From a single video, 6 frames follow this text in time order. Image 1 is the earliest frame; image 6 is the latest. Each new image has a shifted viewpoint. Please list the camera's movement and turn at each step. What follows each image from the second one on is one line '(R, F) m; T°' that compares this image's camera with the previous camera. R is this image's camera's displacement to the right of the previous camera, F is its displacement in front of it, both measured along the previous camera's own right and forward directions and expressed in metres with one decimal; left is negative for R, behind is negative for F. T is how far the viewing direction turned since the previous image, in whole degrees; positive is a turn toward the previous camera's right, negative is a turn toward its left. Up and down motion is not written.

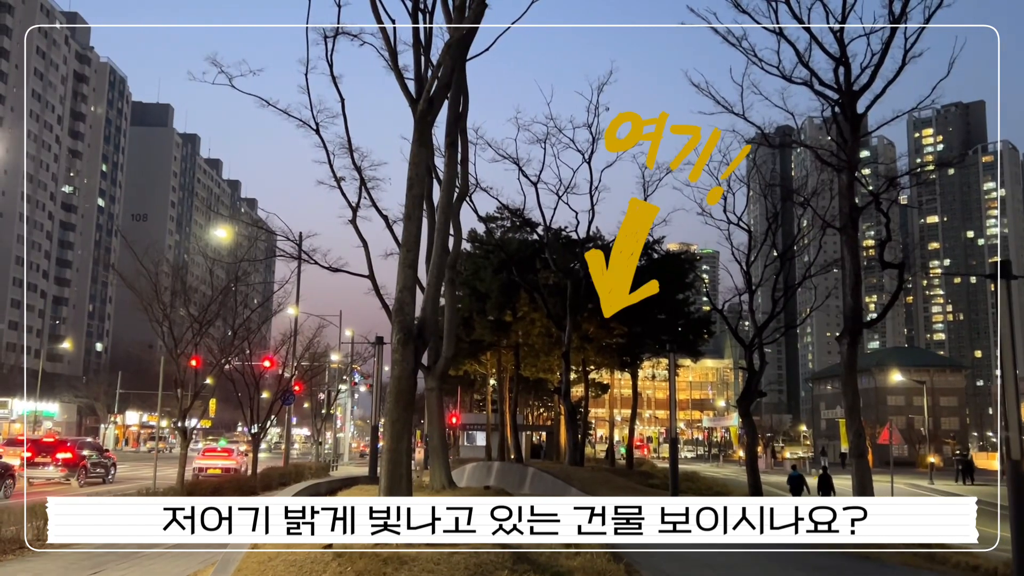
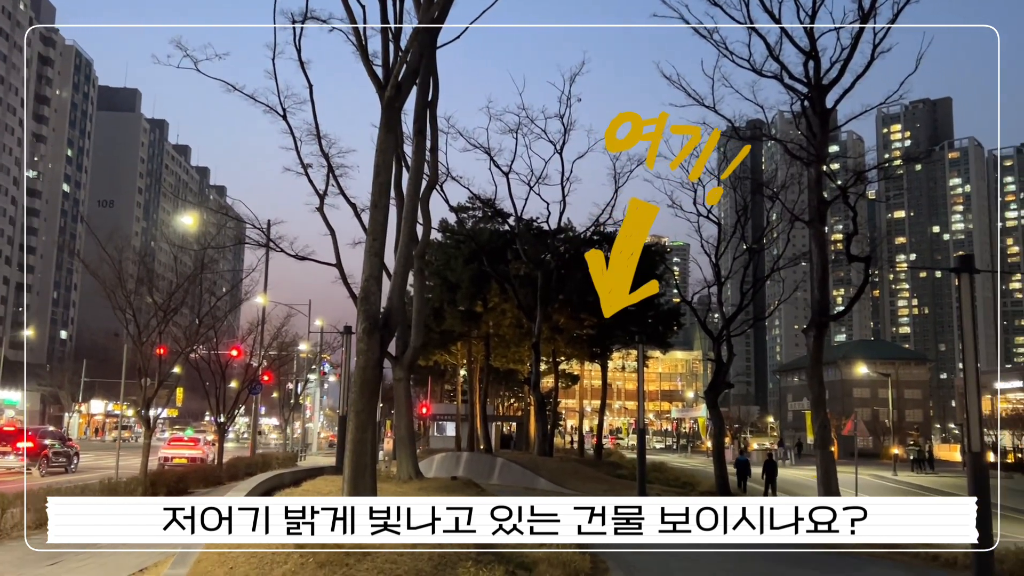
(0.0, +0.1) m; +2°
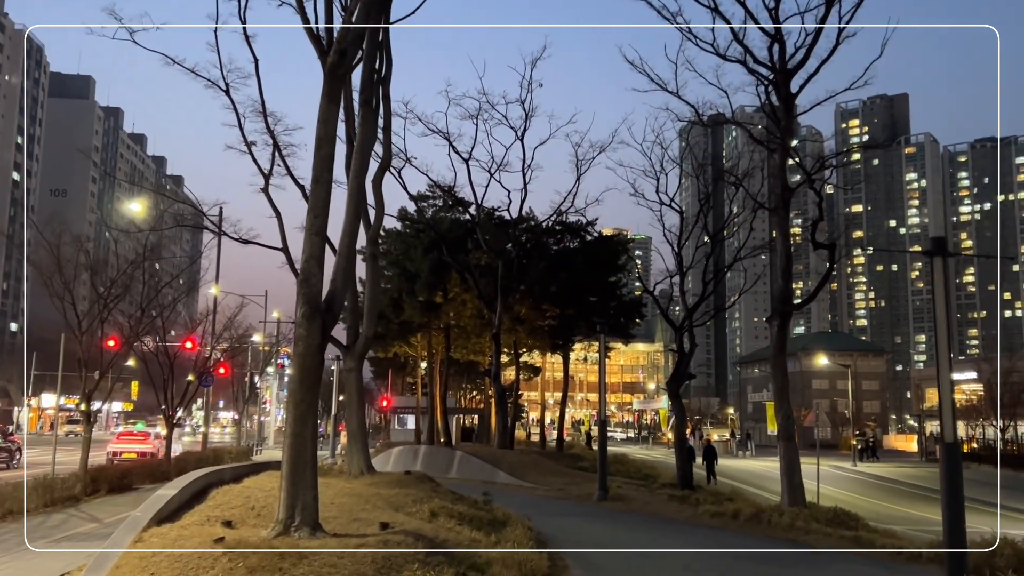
(+0.1, +0.5) m; +3°
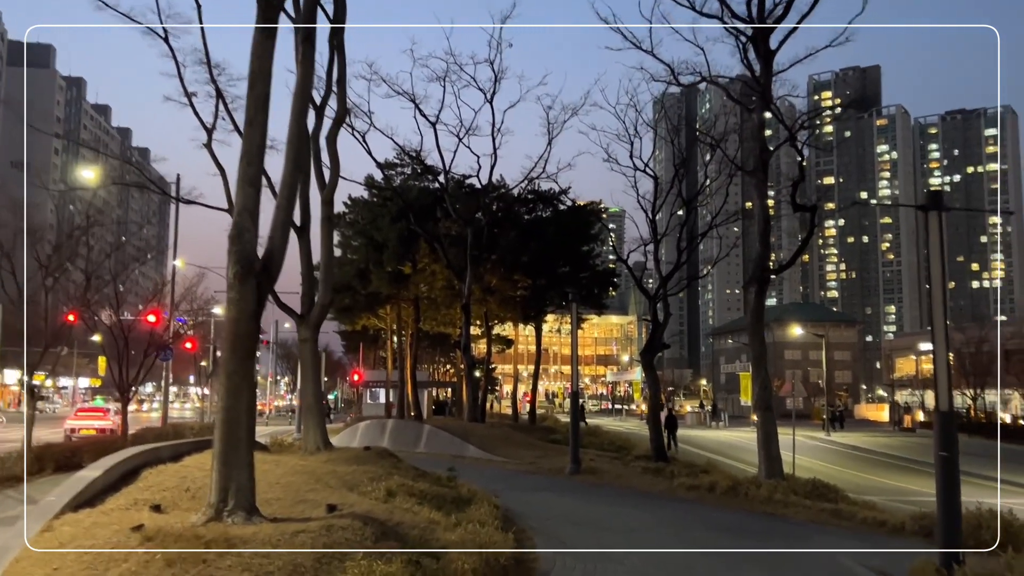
(+0.1, +0.7) m; +2°
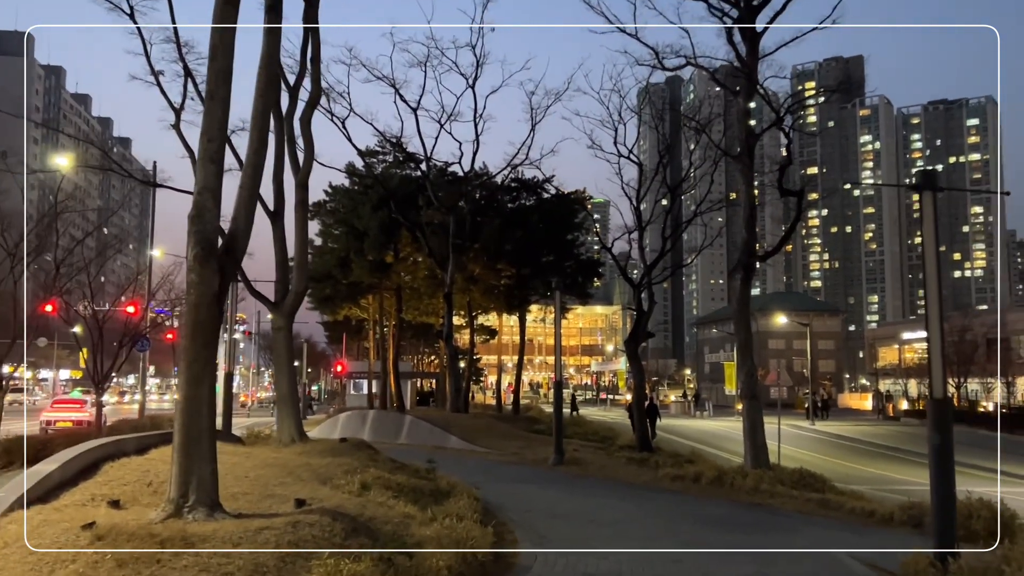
(+0.1, +0.3) m; +1°
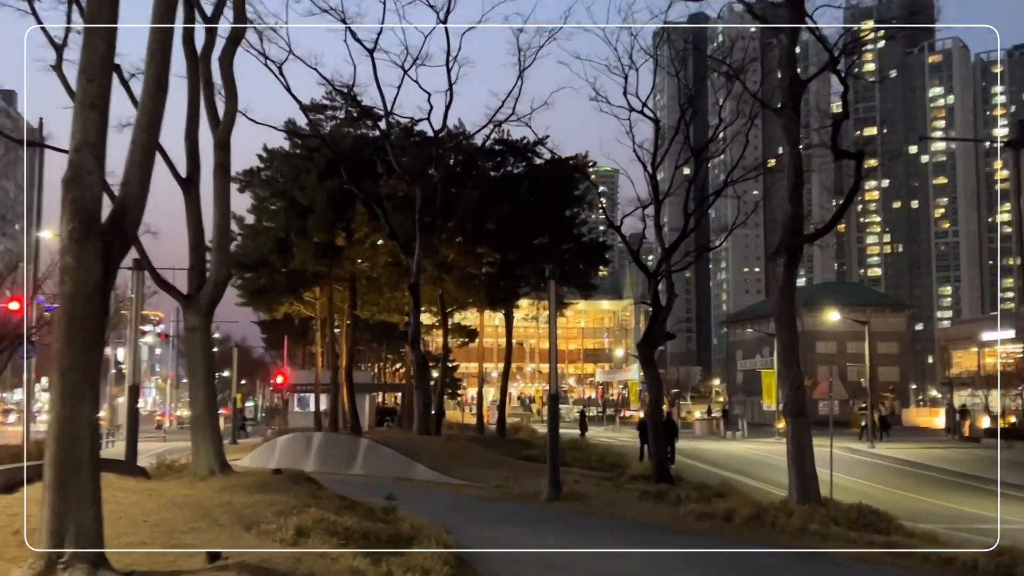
(+0.7, +6.3) m; -1°
